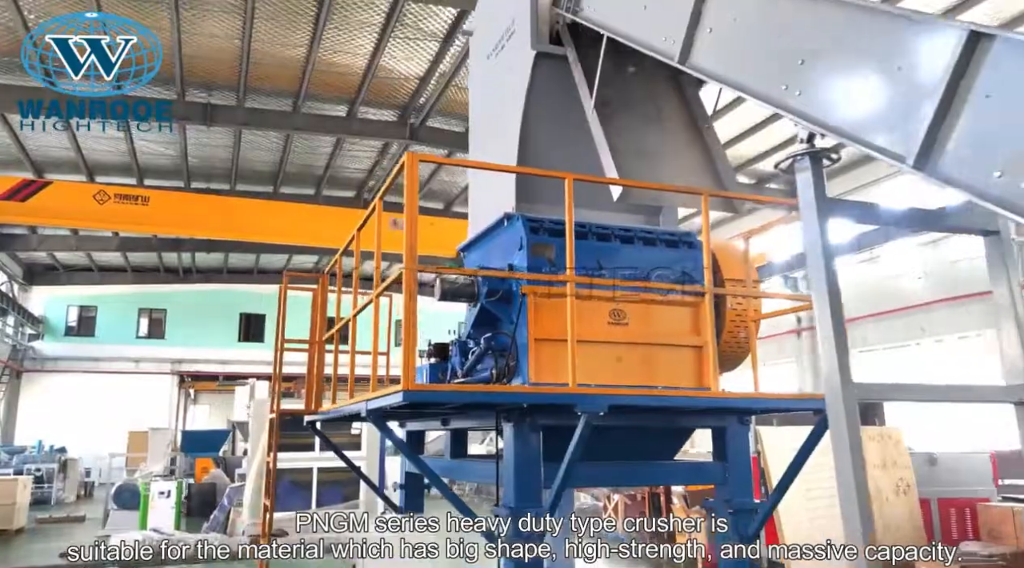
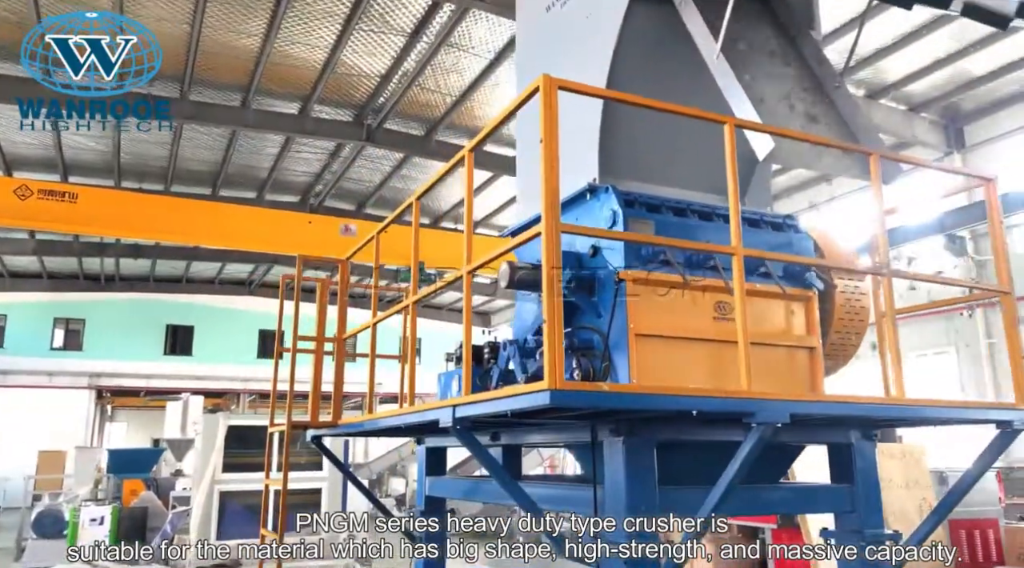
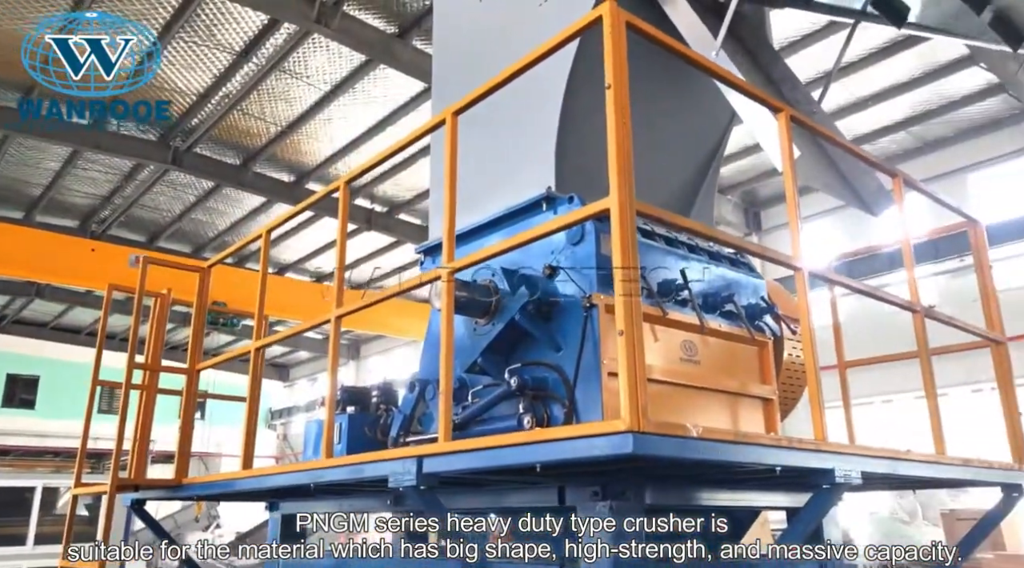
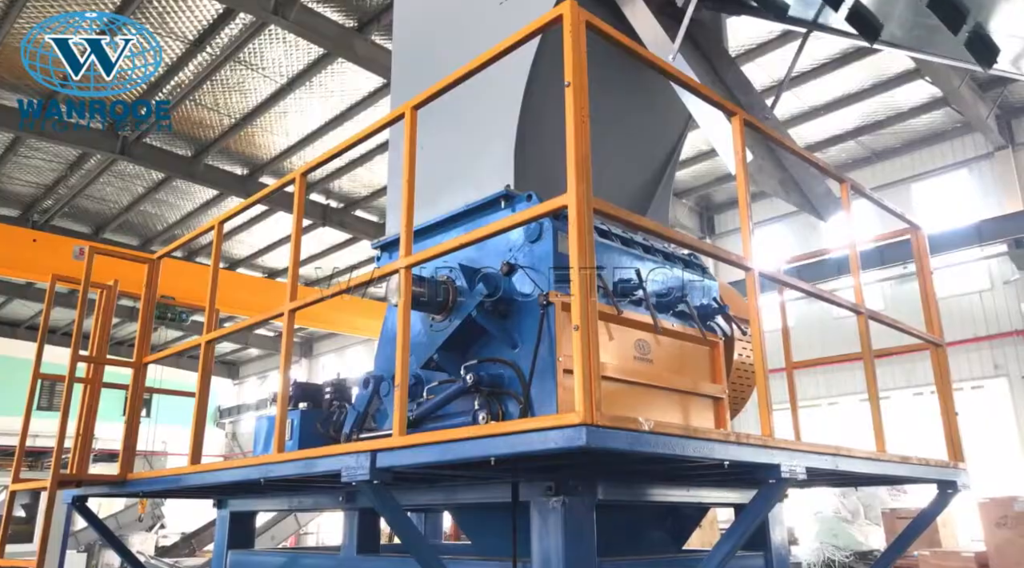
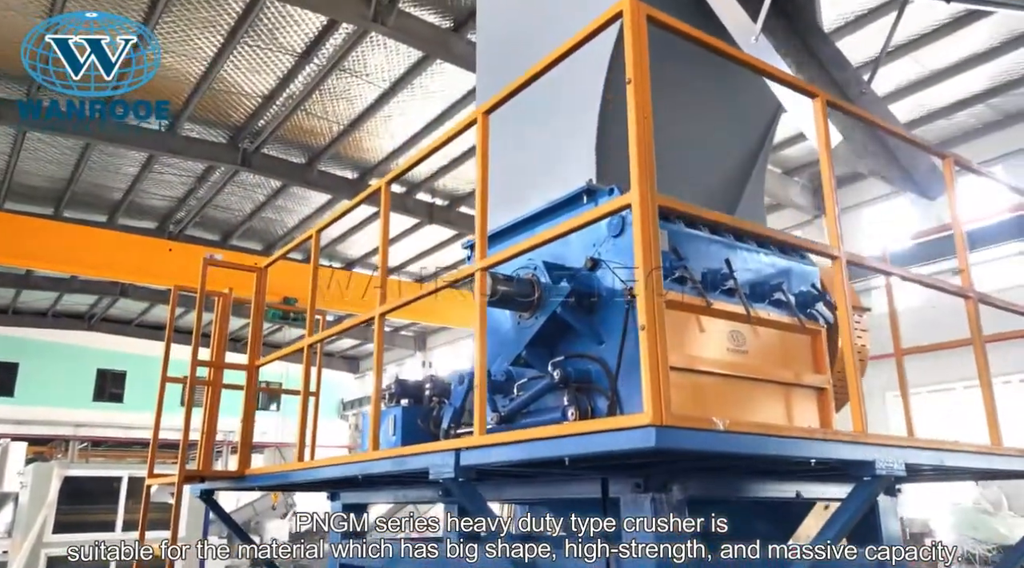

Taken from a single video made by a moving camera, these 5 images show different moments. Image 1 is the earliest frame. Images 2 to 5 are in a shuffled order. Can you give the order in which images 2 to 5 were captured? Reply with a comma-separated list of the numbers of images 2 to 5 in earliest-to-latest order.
2, 5, 3, 4
